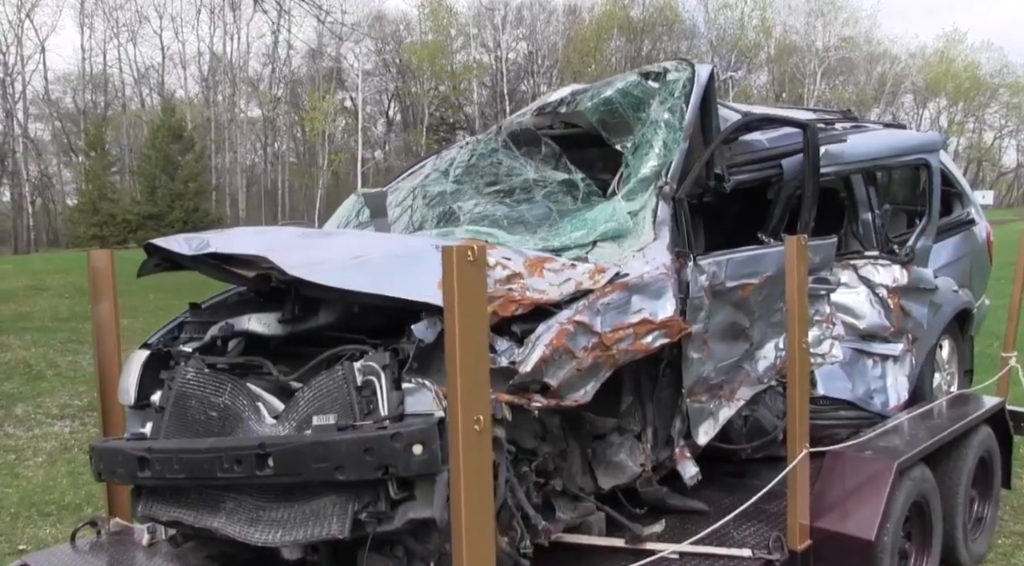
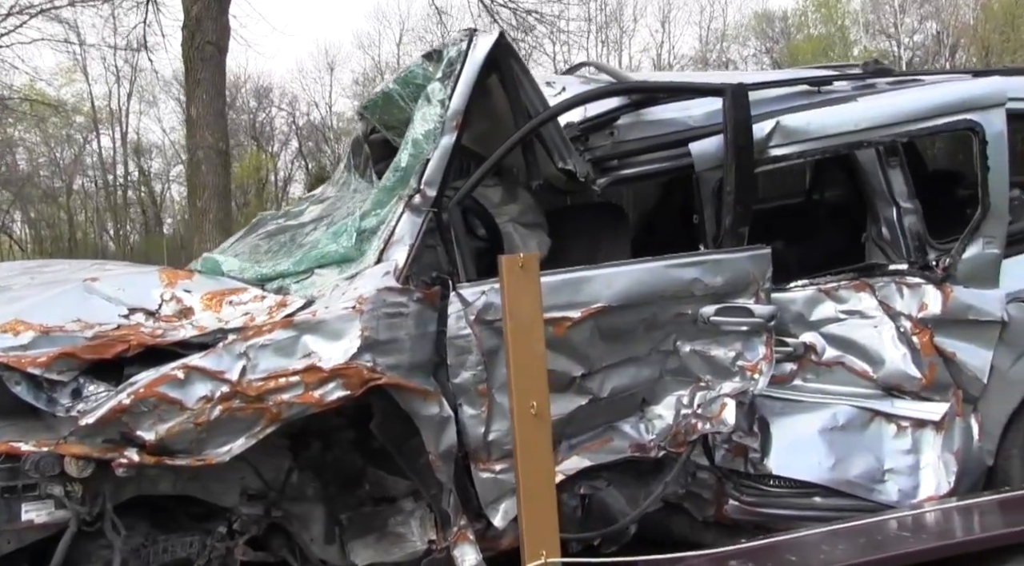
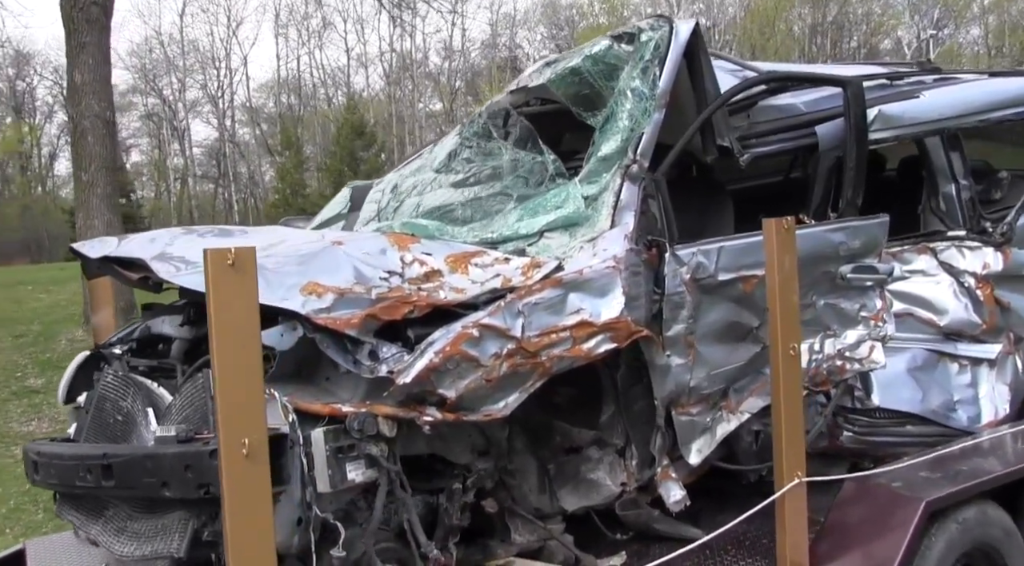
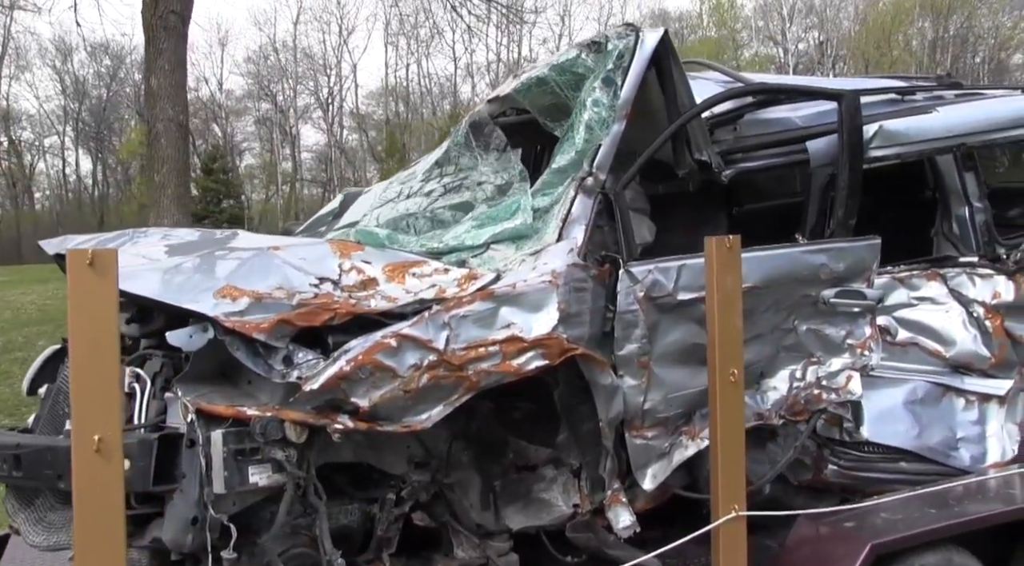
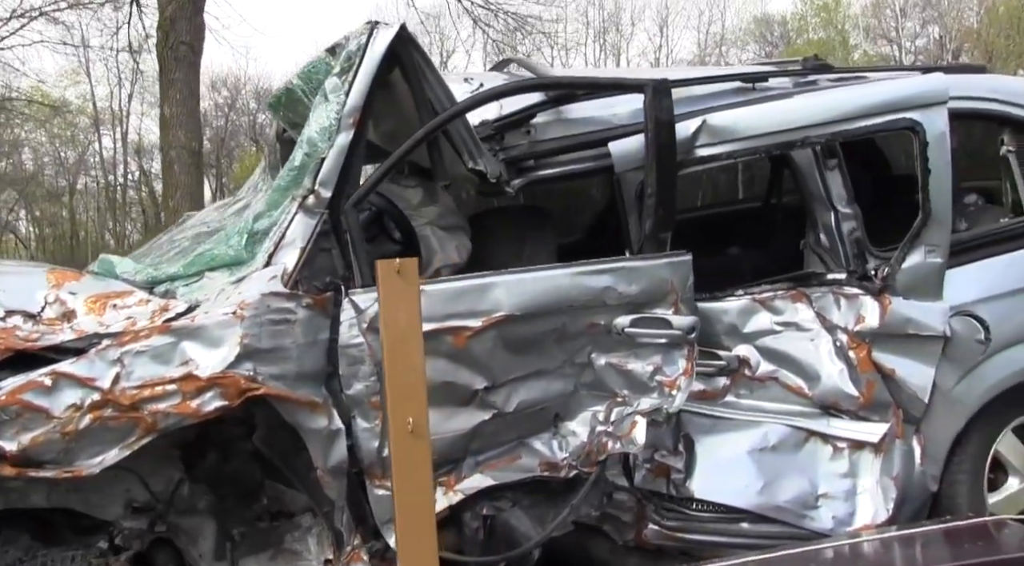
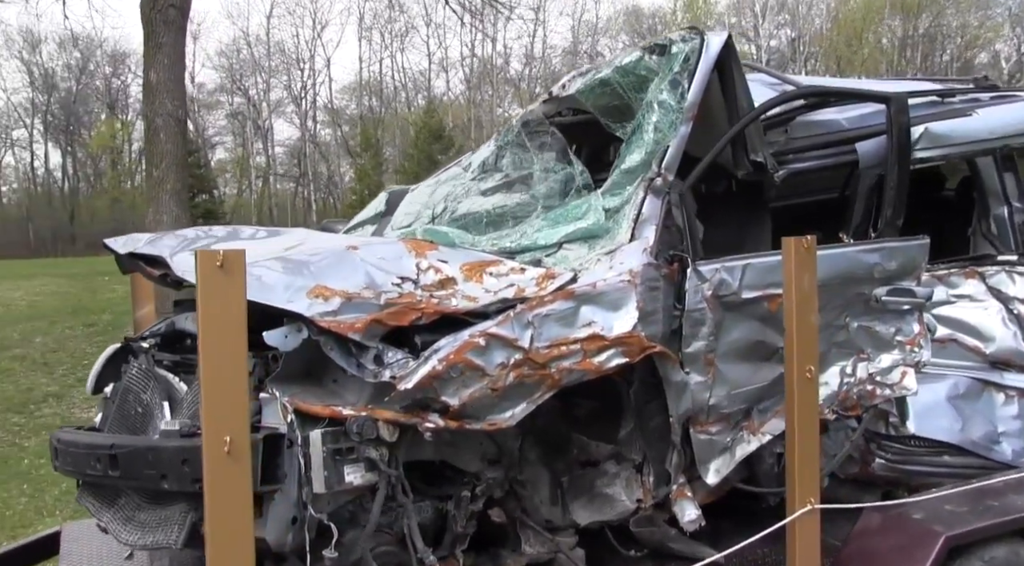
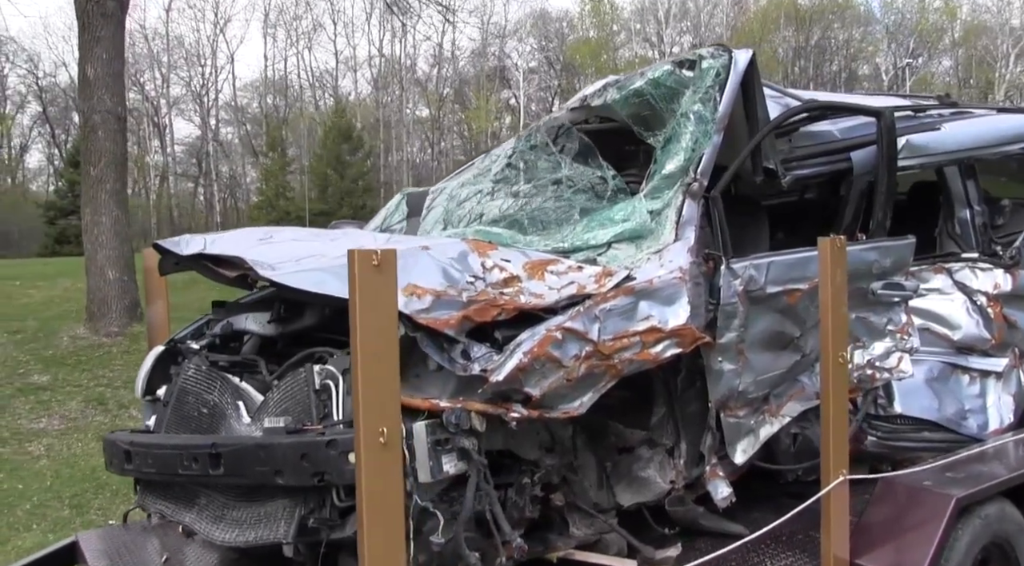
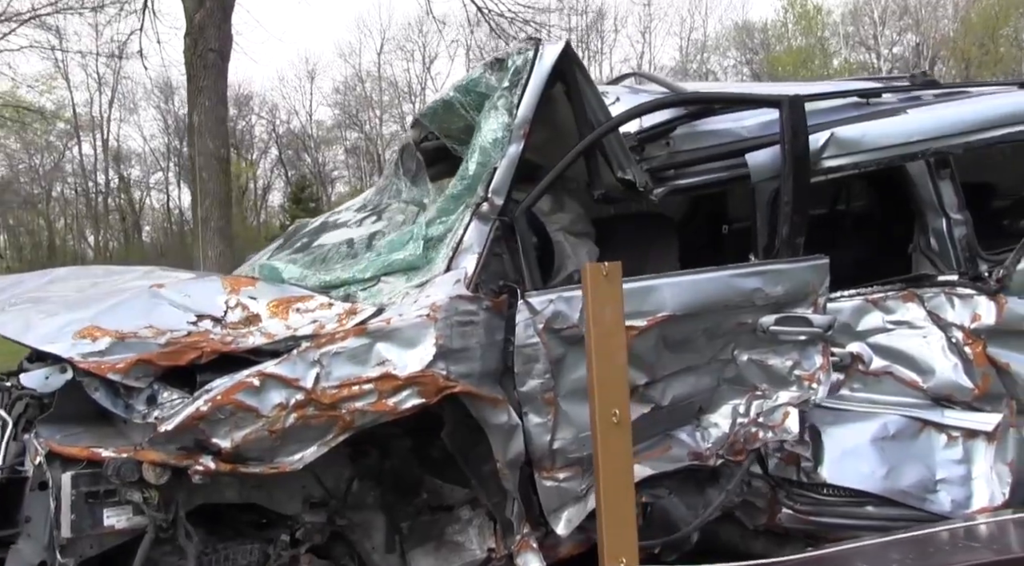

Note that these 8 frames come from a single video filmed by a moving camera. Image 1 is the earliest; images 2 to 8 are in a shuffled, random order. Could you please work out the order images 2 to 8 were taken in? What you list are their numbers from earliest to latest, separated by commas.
7, 3, 6, 4, 8, 2, 5
